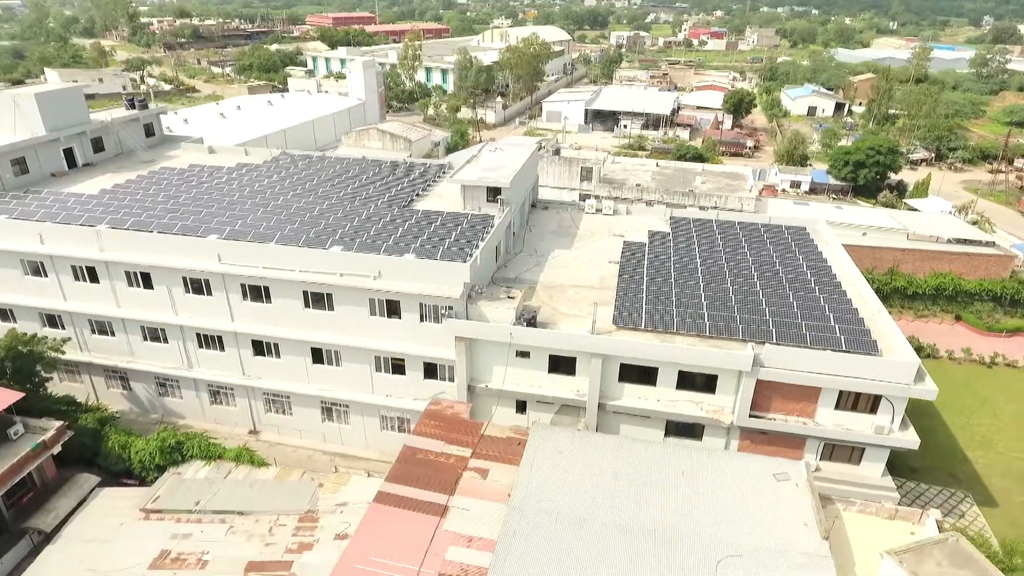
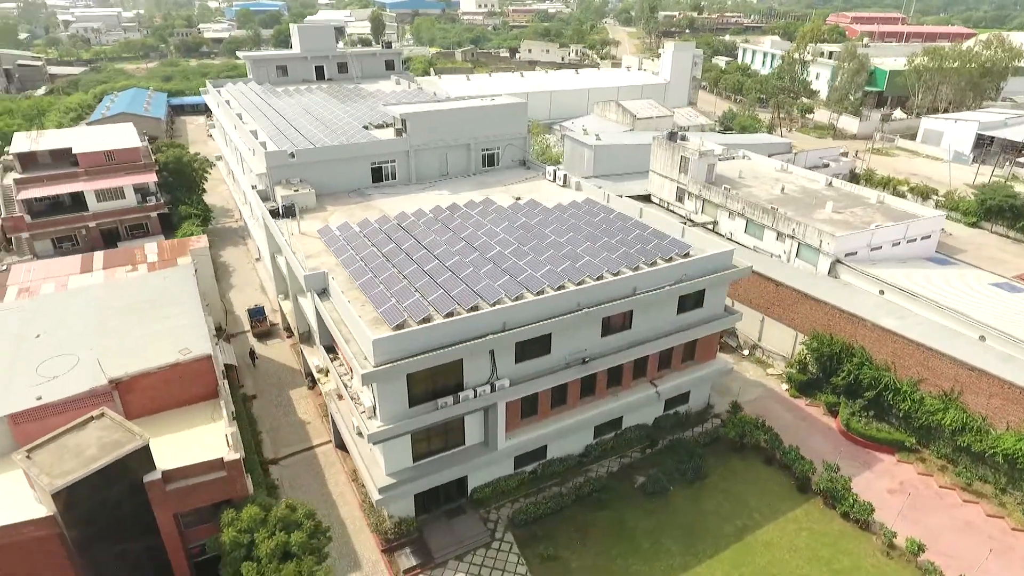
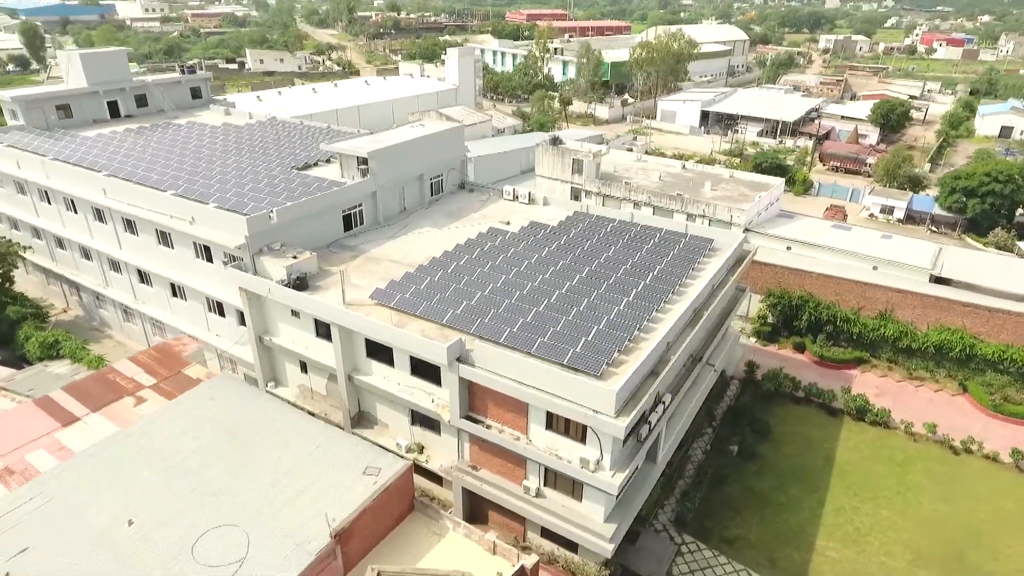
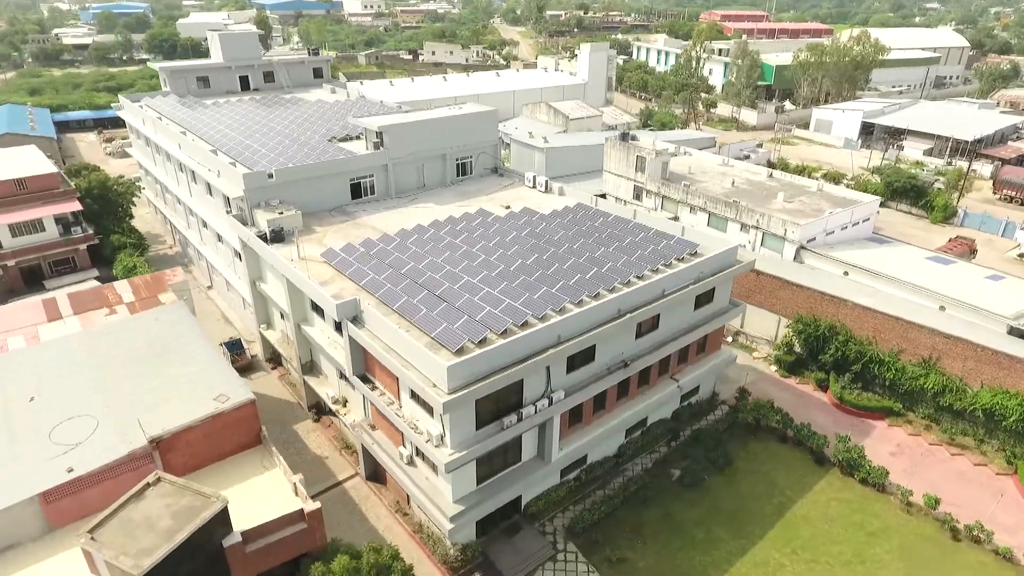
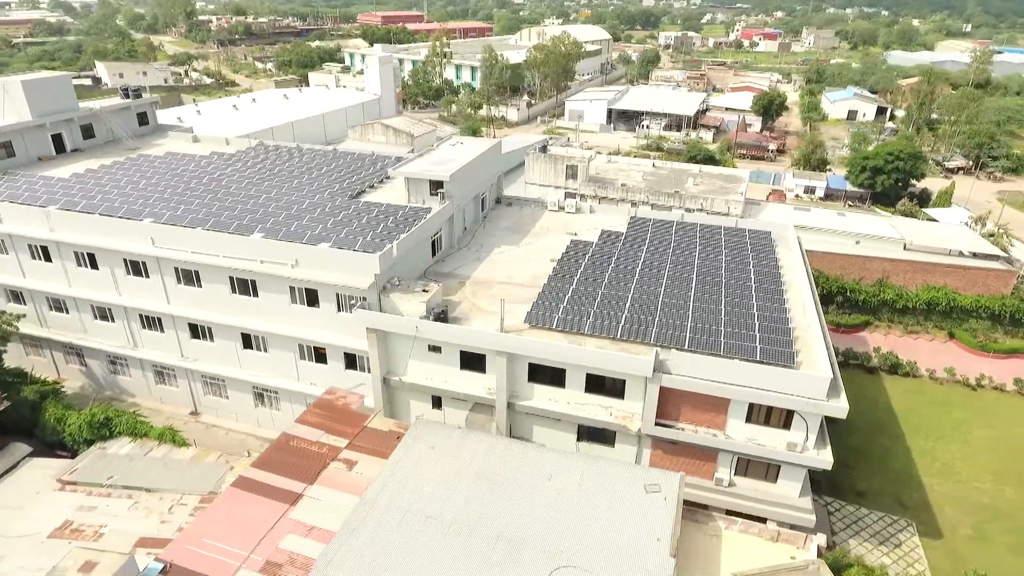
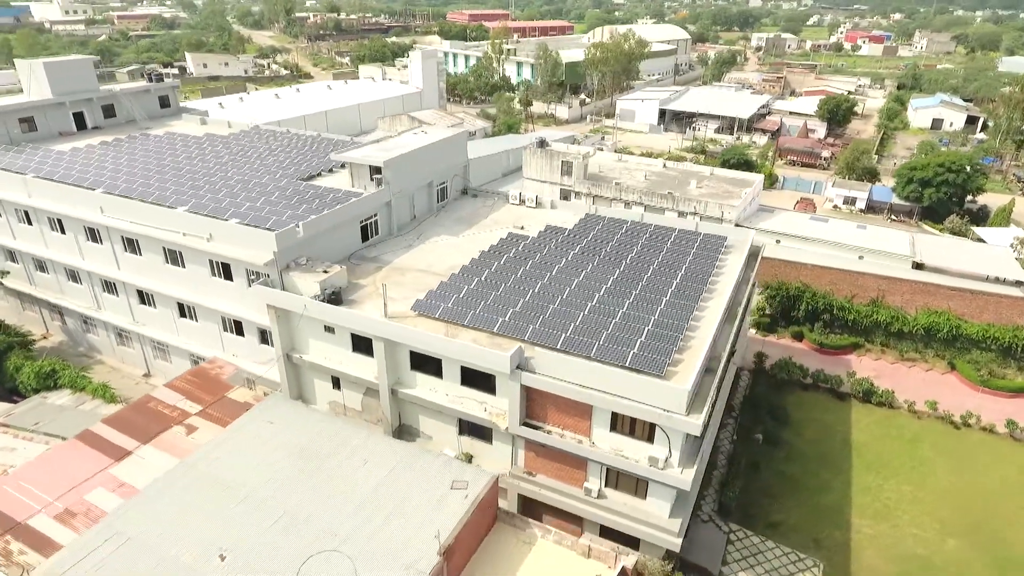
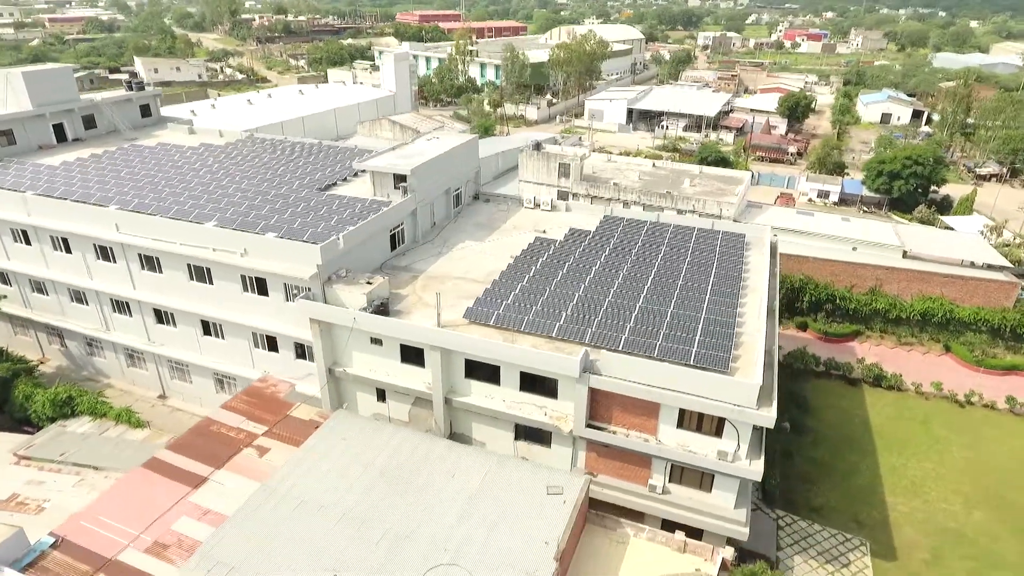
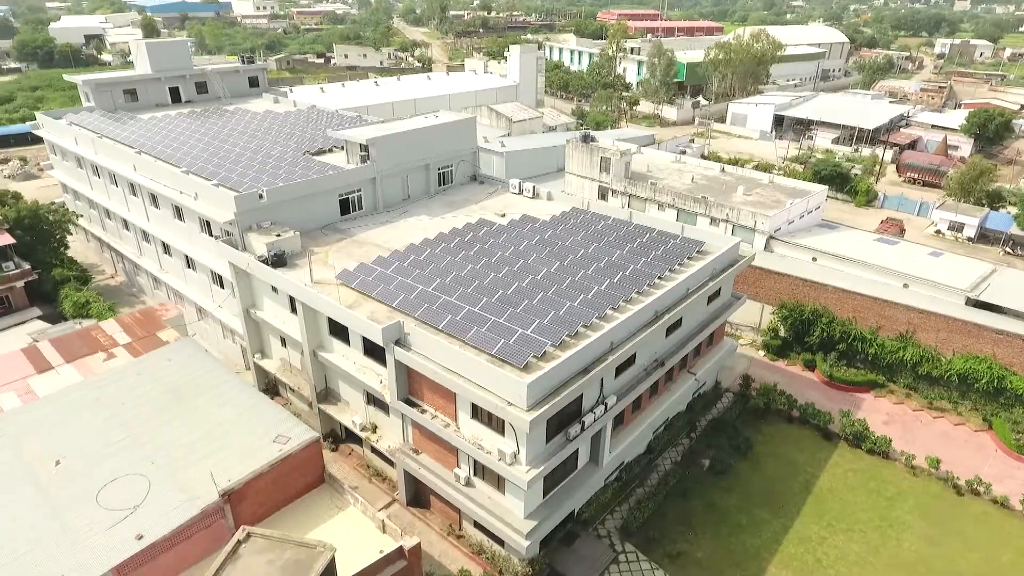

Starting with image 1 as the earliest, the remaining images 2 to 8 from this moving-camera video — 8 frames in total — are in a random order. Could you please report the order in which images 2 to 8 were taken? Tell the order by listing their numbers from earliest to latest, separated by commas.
5, 7, 6, 3, 8, 4, 2
